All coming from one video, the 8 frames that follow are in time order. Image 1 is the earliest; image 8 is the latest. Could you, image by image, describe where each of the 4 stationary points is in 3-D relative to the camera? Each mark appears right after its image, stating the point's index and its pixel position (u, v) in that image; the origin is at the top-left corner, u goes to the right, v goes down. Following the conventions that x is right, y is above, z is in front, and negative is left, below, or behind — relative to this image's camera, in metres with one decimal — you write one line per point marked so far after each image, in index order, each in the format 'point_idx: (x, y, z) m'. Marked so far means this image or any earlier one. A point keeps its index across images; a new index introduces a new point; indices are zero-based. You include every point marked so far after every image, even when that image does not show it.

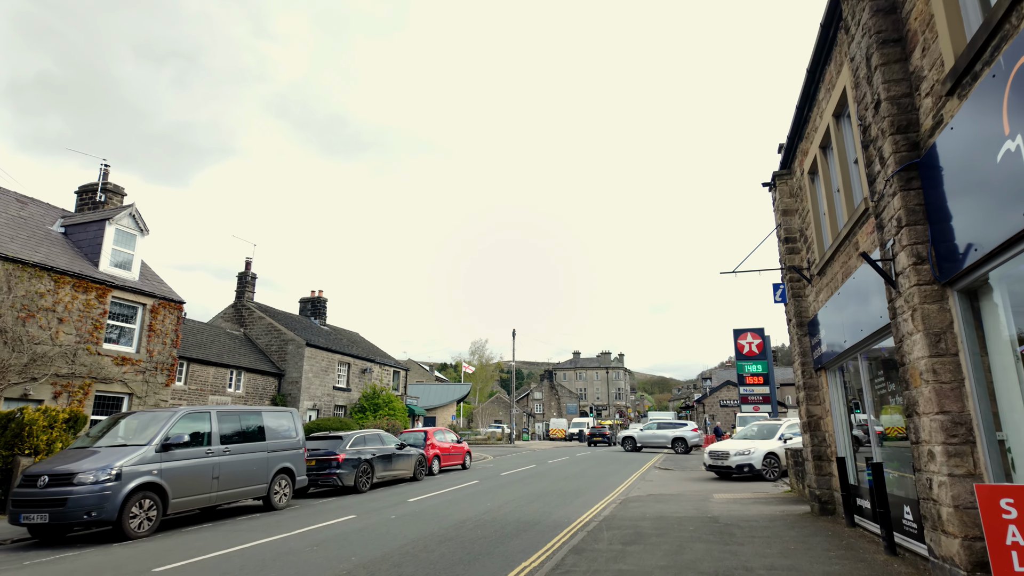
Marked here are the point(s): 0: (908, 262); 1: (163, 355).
0: (+3.2, +0.2, +5.0) m
1: (-10.6, -2.0, +18.4) m
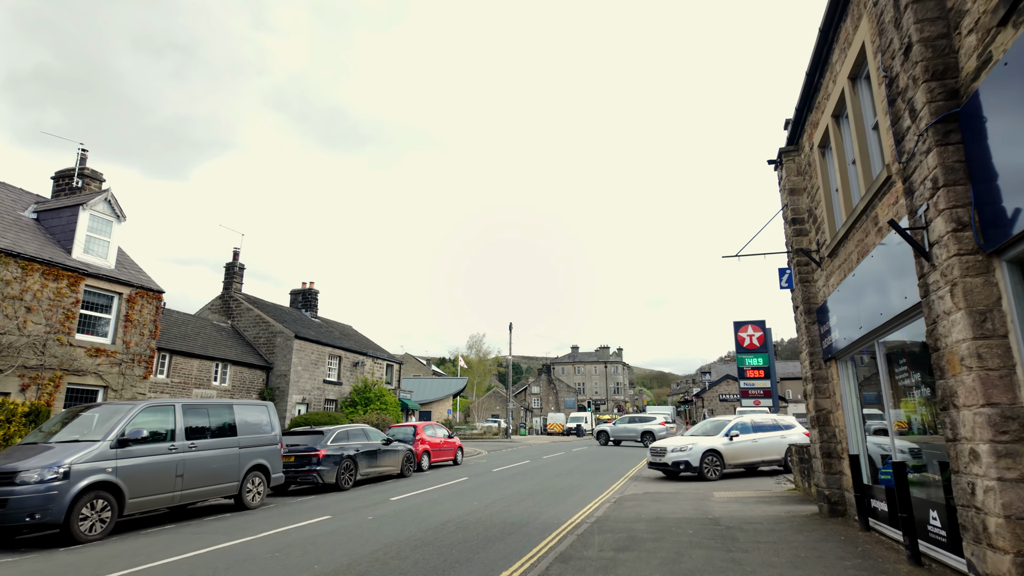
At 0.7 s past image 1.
0: (+3.0, +0.4, +4.3) m
1: (-10.8, -1.7, +17.6) m
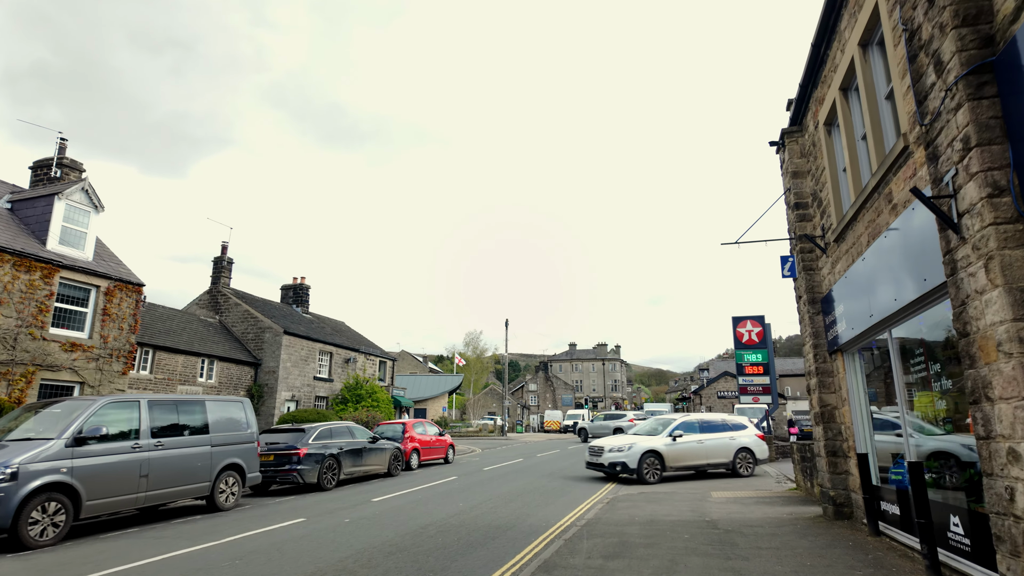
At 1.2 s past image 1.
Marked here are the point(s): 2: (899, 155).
0: (+2.8, +0.6, +3.7) m
1: (-11.0, -1.5, +17.1) m
2: (+3.5, +1.2, +5.5) m
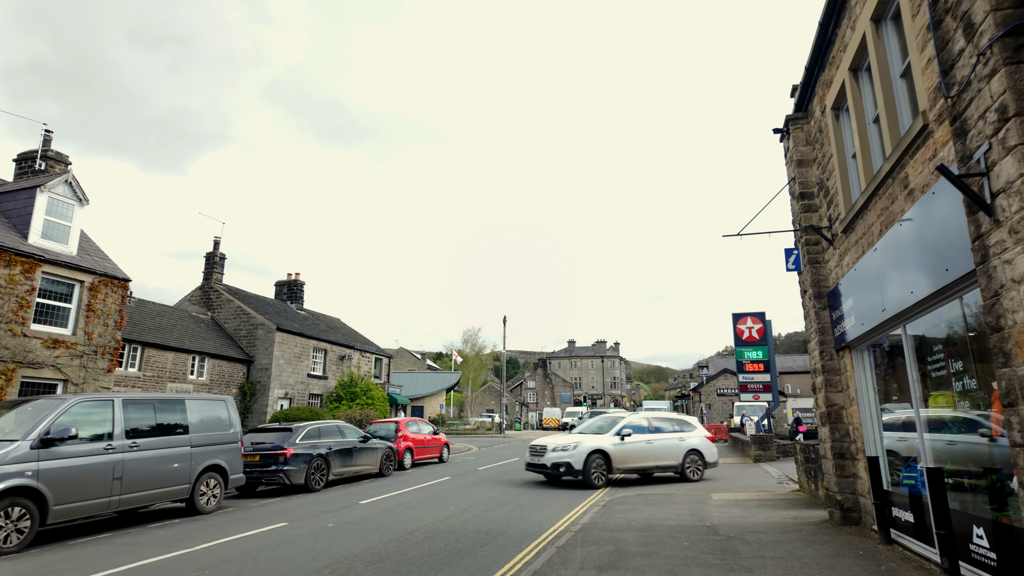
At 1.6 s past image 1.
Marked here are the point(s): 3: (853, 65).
0: (+2.7, +0.6, +3.3) m
1: (-11.1, -1.4, +16.6) m
2: (+3.4, +1.3, +5.1) m
3: (+3.9, +2.5, +6.9) m
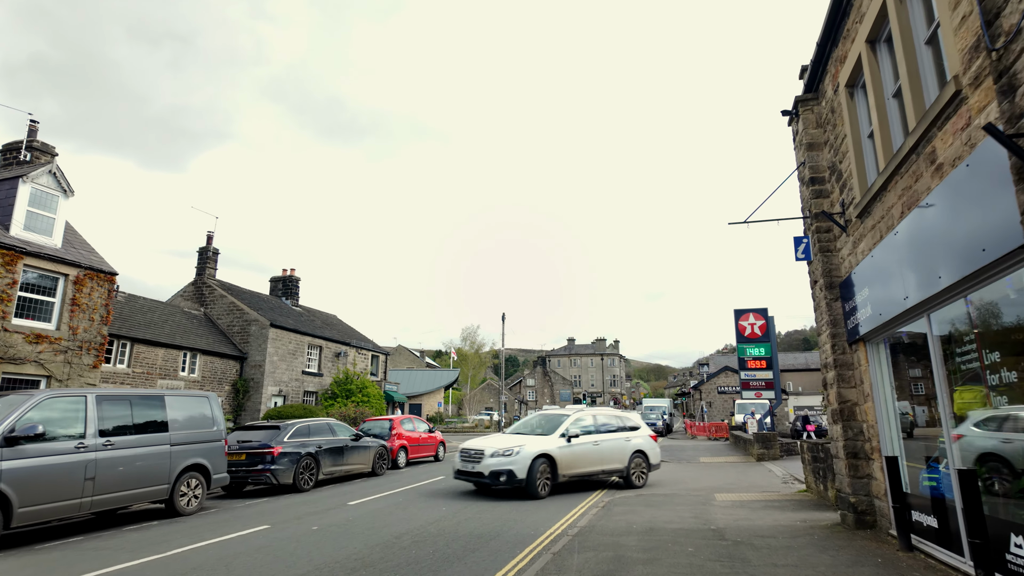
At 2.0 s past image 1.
0: (+2.6, +0.7, +2.8) m
1: (-11.2, -1.2, +16.2) m
2: (+3.3, +1.4, +4.6) m
3: (+3.8, +2.7, +6.4) m
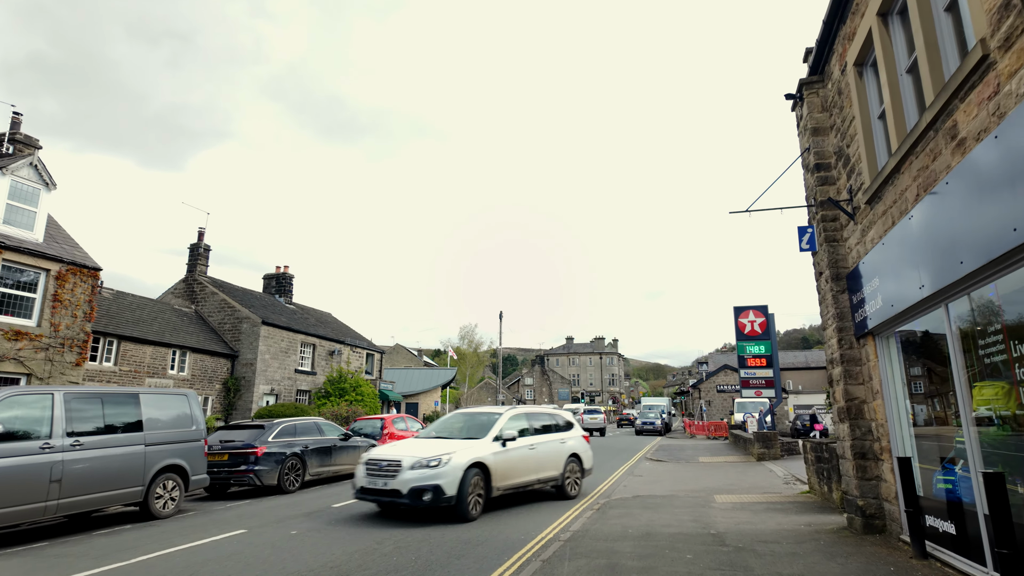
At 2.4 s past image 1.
0: (+2.5, +0.8, +2.4) m
1: (-11.4, -1.1, +15.7) m
2: (+3.2, +1.5, +4.2) m
3: (+3.7, +2.8, +6.0) m
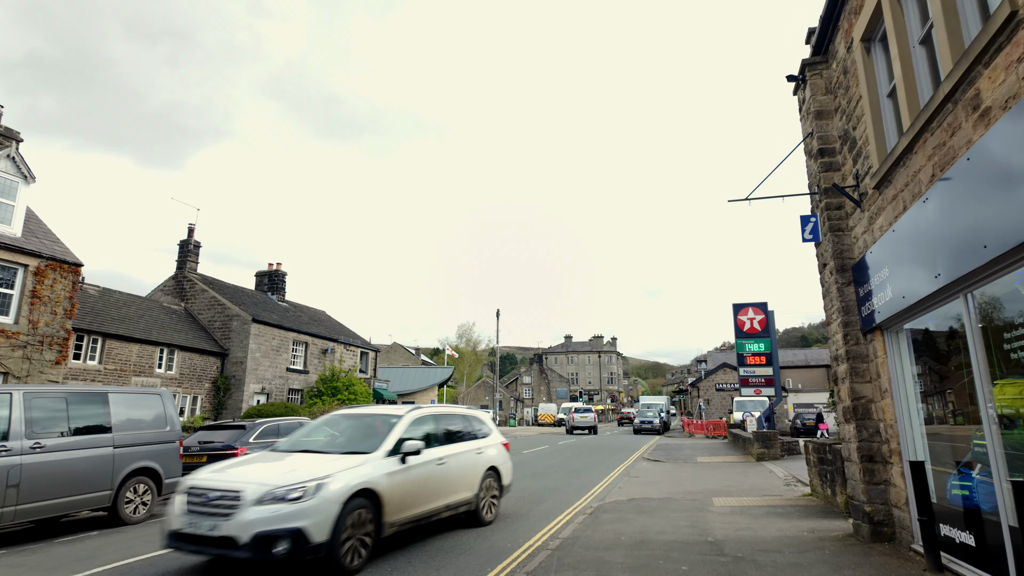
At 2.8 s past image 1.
0: (+2.3, +0.9, +2.0) m
1: (-11.6, -1.0, +15.3) m
2: (+3.0, +1.6, +3.8) m
3: (+3.5, +2.8, +5.6) m
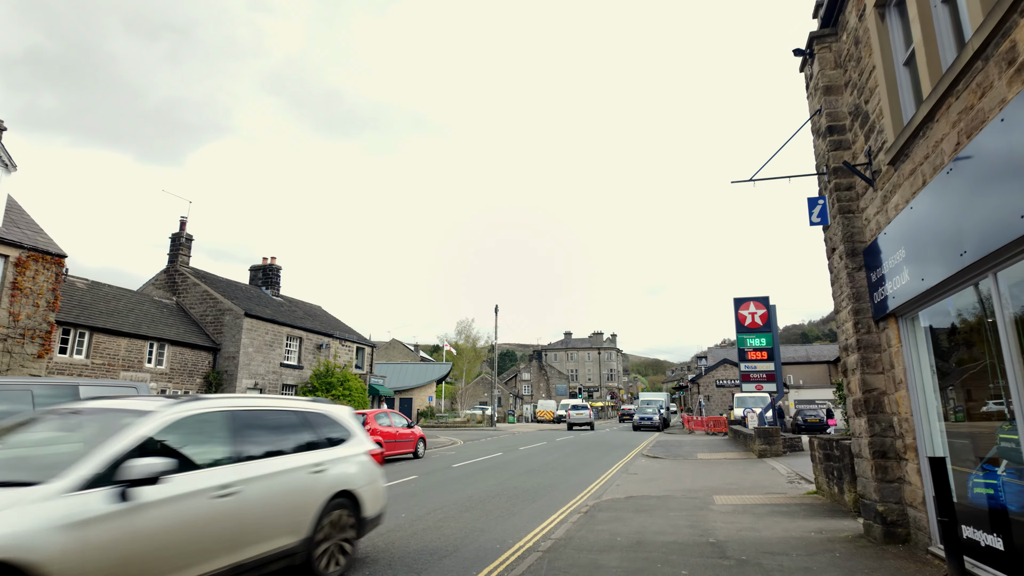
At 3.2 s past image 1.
0: (+2.2, +1.1, +1.5) m
1: (-11.7, -0.8, +14.9) m
2: (+2.9, +1.7, +3.3) m
3: (+3.4, +3.0, +5.1) m
